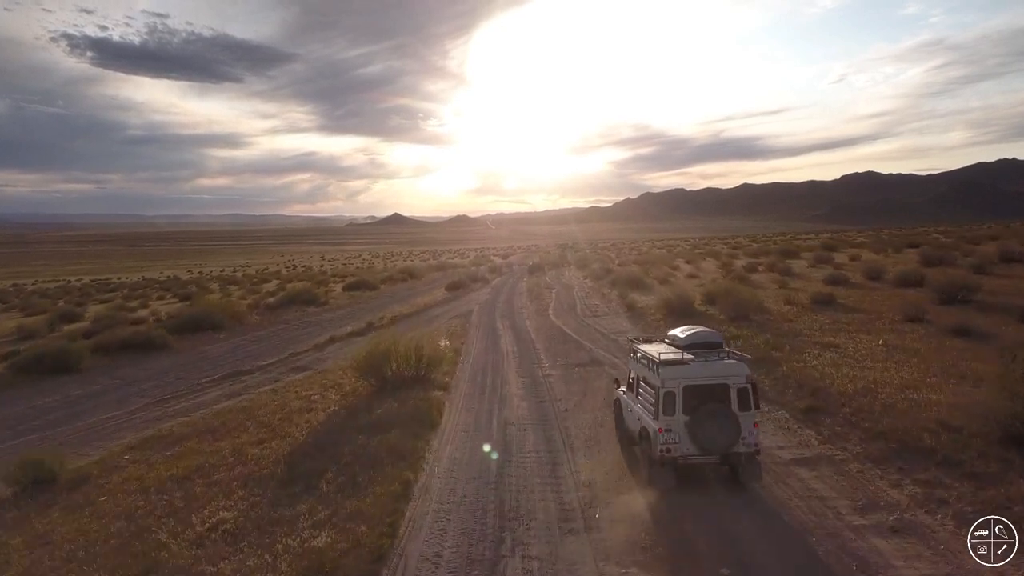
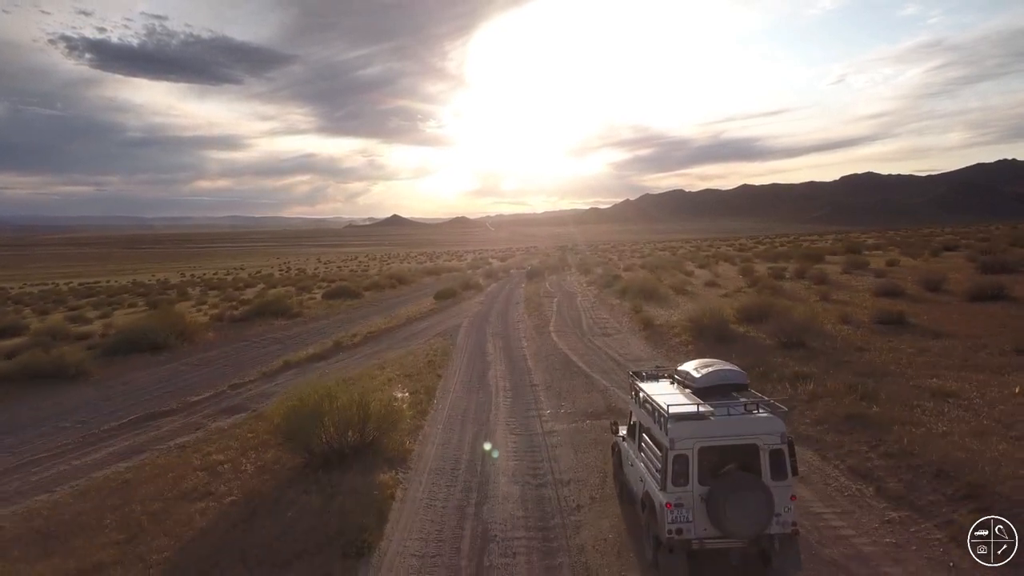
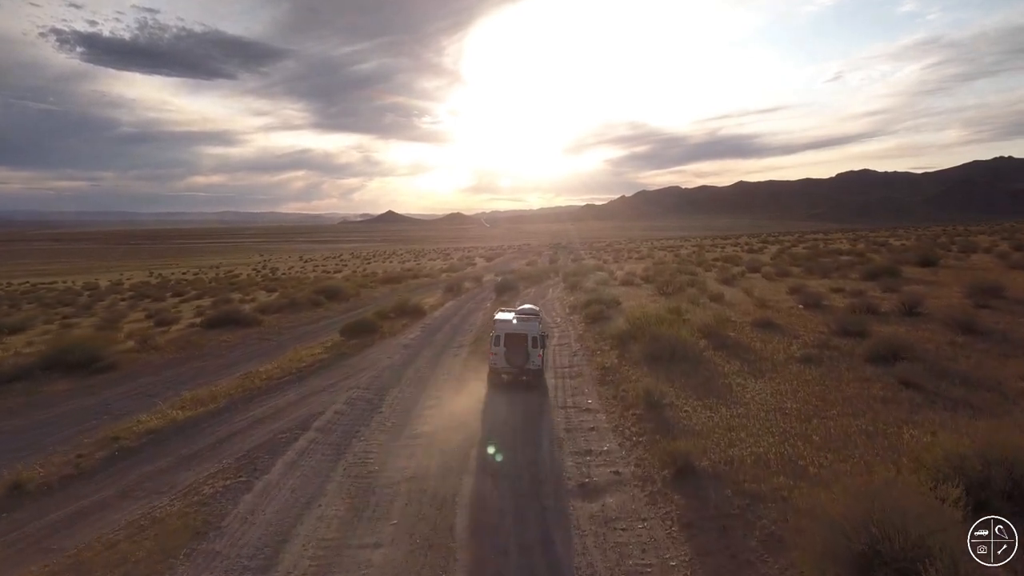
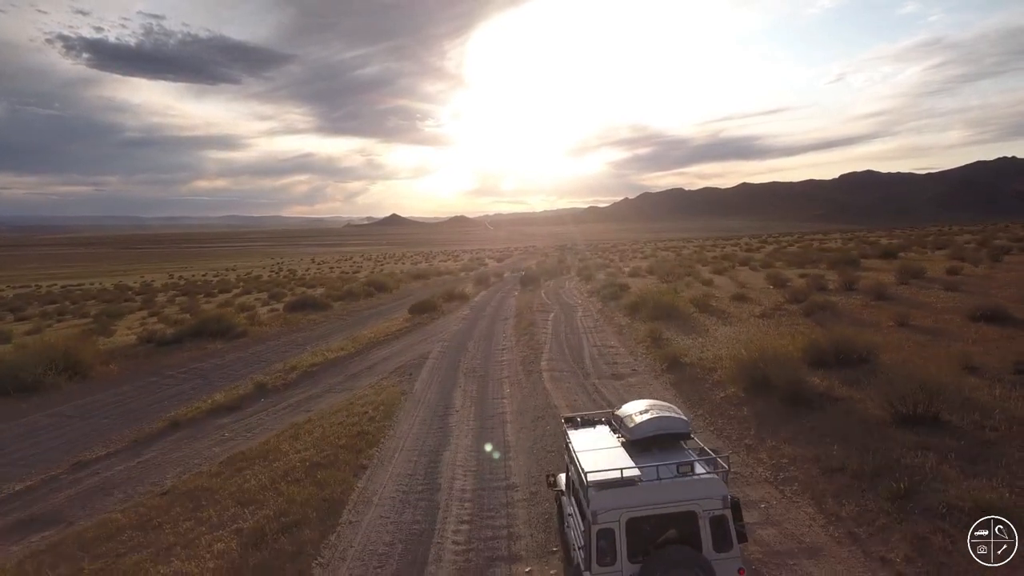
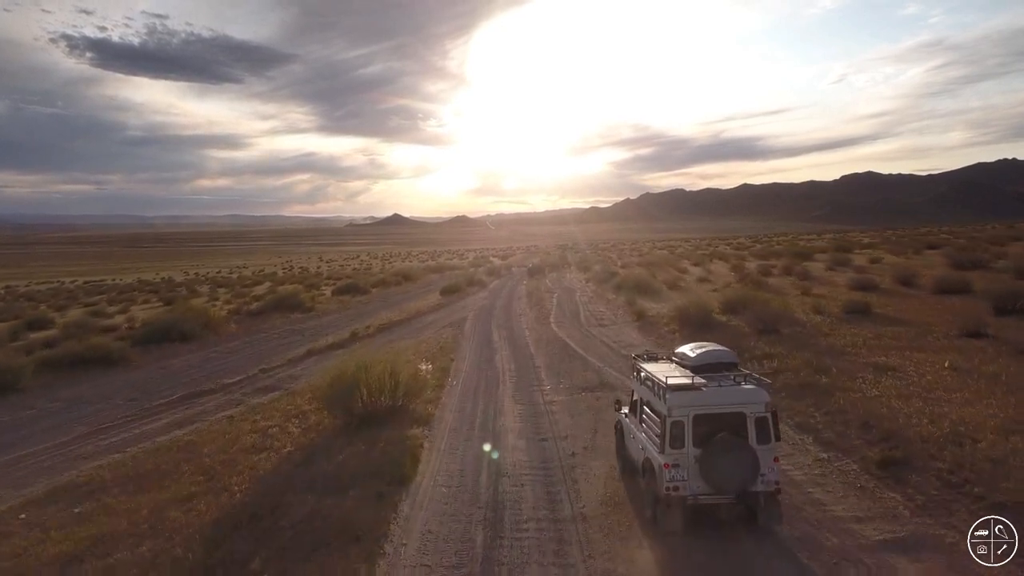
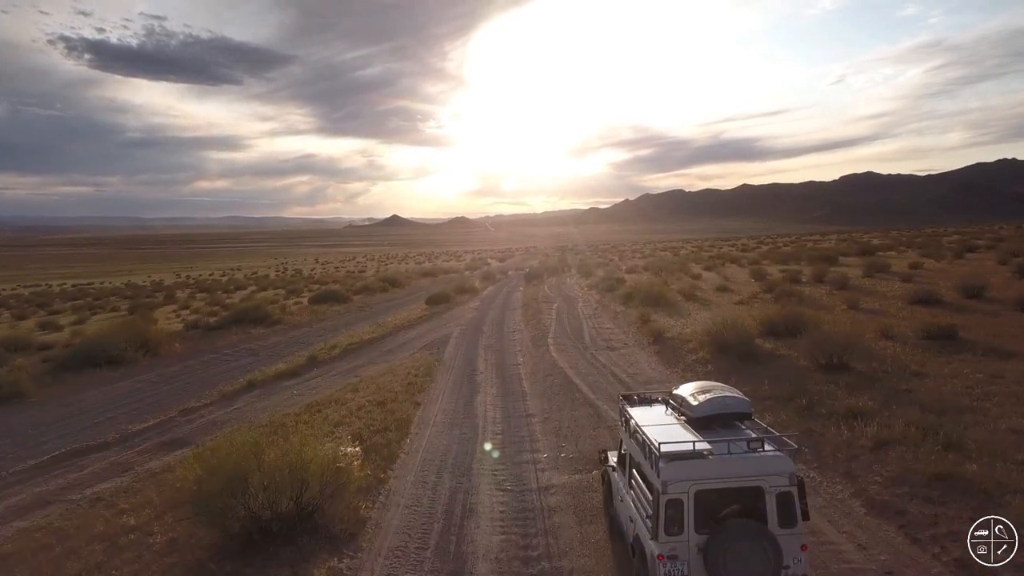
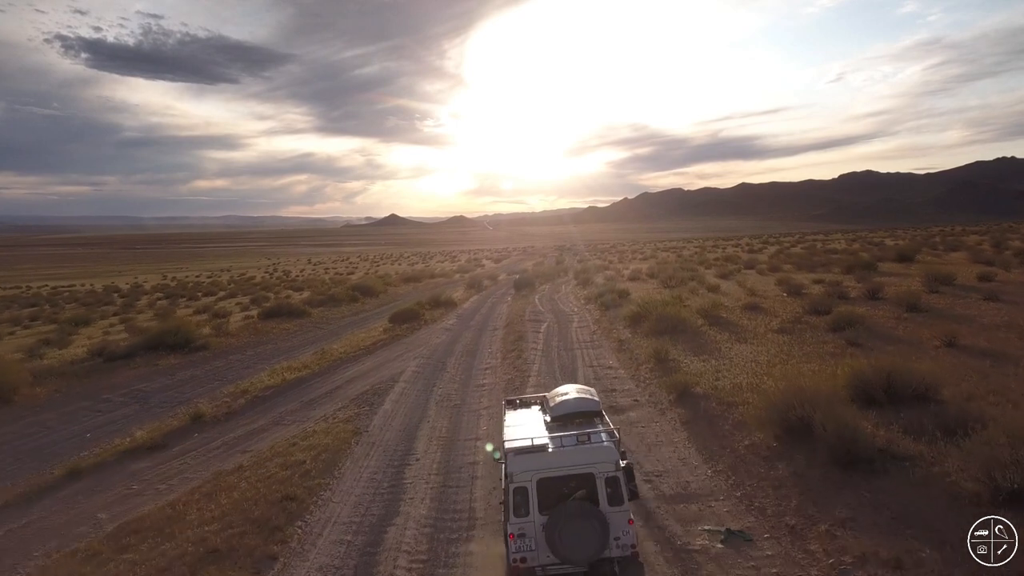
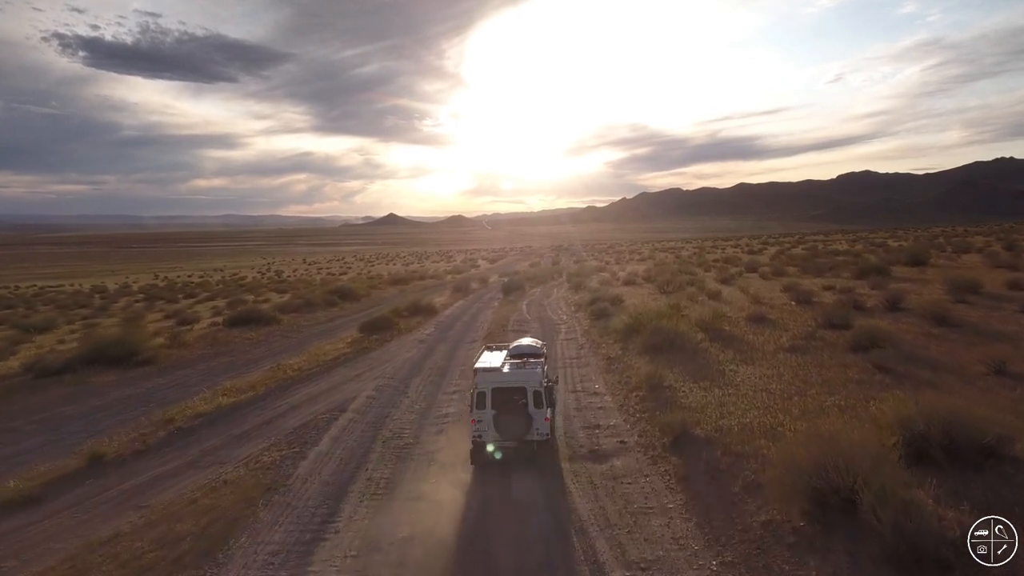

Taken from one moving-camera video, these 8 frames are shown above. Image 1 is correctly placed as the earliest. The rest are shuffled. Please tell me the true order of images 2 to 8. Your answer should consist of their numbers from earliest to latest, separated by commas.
5, 2, 6, 4, 7, 8, 3
